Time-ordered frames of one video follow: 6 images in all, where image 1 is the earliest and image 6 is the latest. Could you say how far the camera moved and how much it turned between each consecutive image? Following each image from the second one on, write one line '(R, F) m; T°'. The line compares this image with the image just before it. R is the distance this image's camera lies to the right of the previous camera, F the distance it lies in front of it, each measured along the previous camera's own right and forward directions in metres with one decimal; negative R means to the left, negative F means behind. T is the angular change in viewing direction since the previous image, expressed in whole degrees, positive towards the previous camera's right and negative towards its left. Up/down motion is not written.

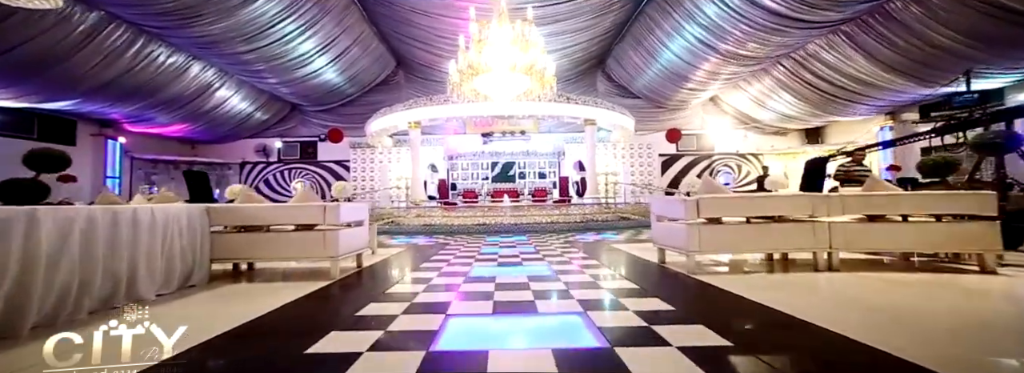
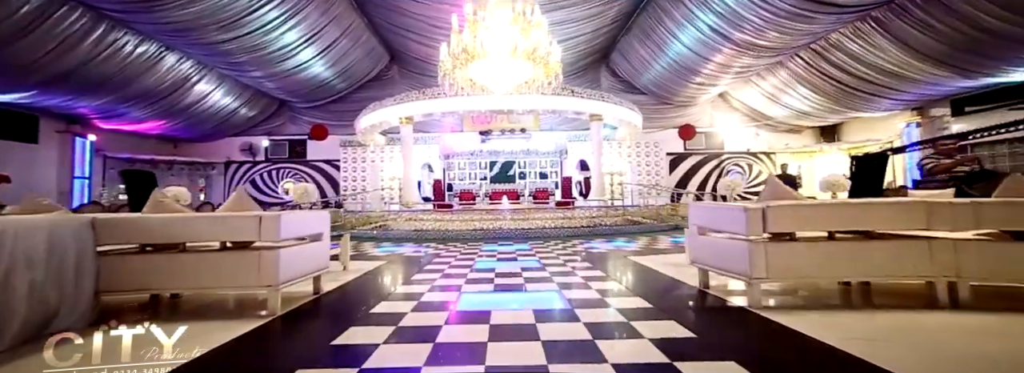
(0.0, +0.6) m; 0°
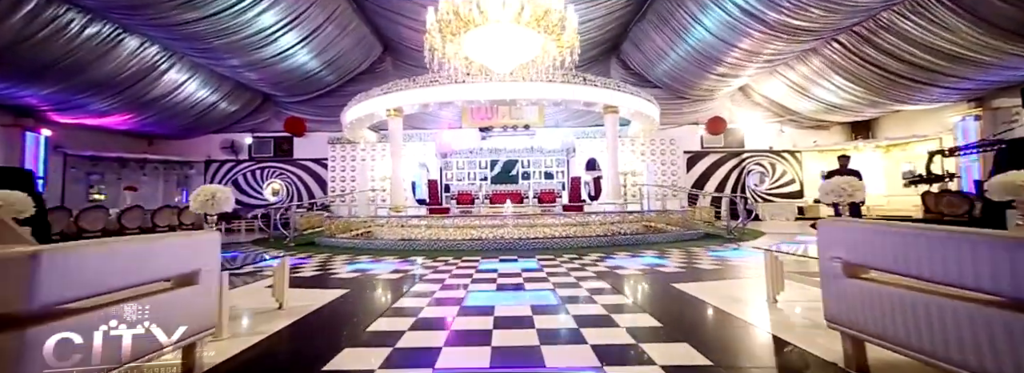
(0.0, +1.0) m; 0°
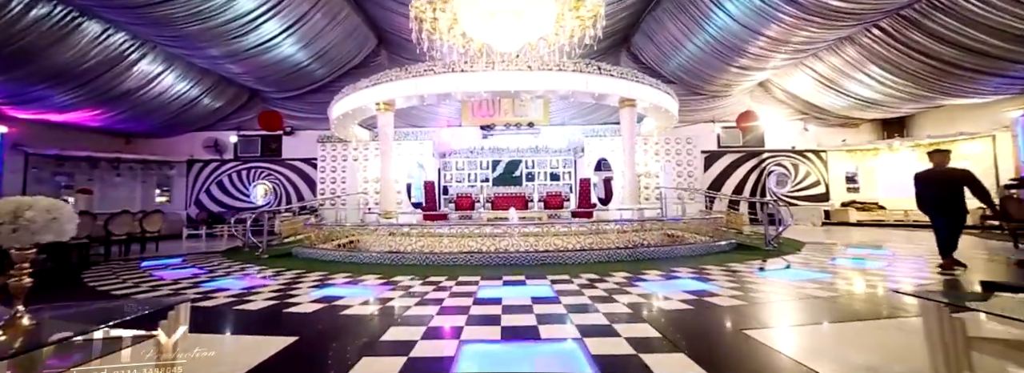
(-0.1, +0.8) m; 0°
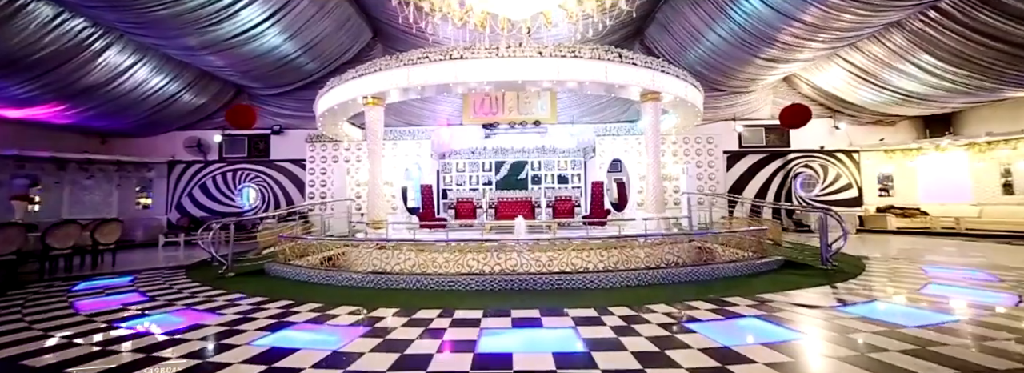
(-0.1, +0.8) m; 0°
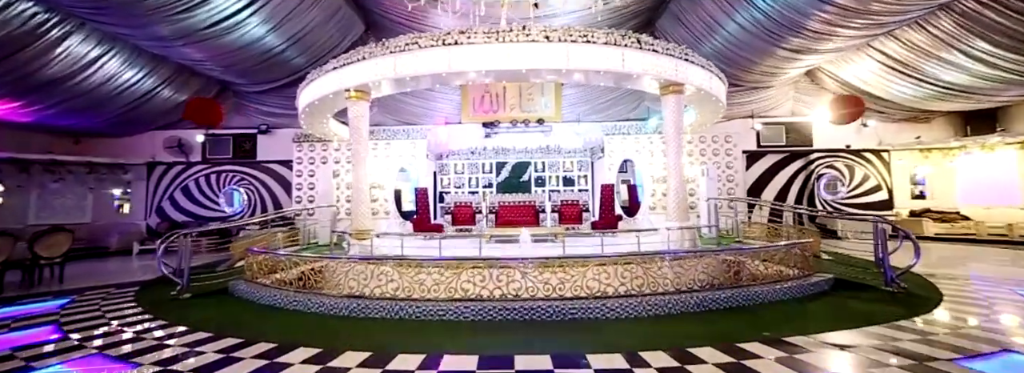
(0.0, +0.7) m; 0°
